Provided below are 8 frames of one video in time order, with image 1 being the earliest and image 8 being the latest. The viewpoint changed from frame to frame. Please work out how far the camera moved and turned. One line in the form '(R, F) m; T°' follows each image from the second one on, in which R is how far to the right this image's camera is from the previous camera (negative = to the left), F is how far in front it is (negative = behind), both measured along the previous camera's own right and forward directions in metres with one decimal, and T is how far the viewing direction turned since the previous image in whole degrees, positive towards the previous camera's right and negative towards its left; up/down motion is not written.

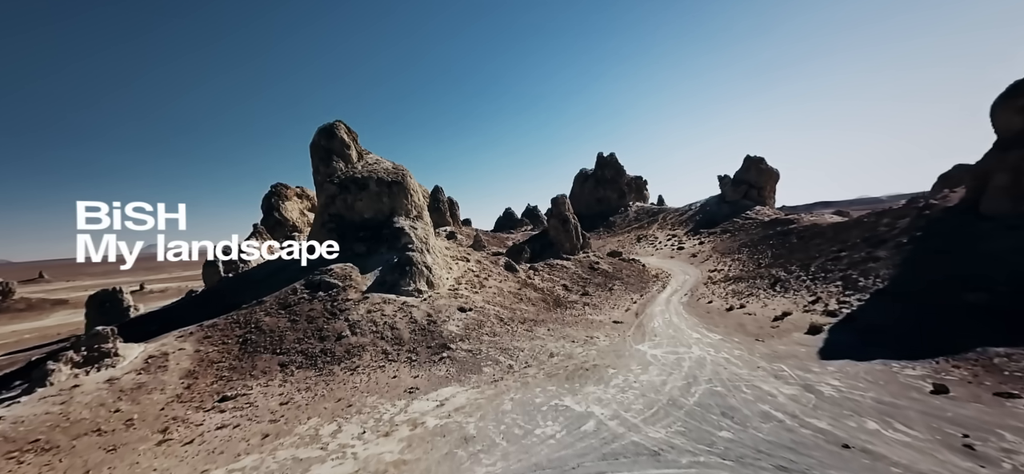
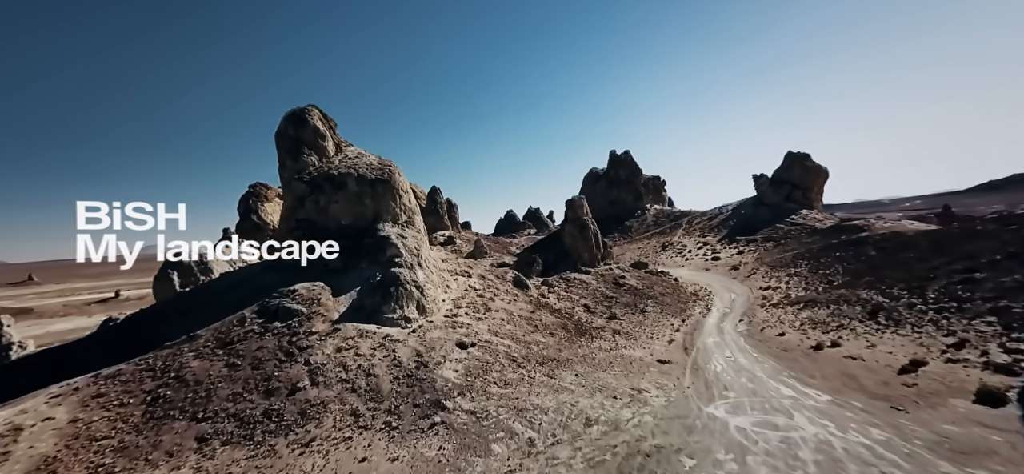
(-0.9, +7.1) m; 0°
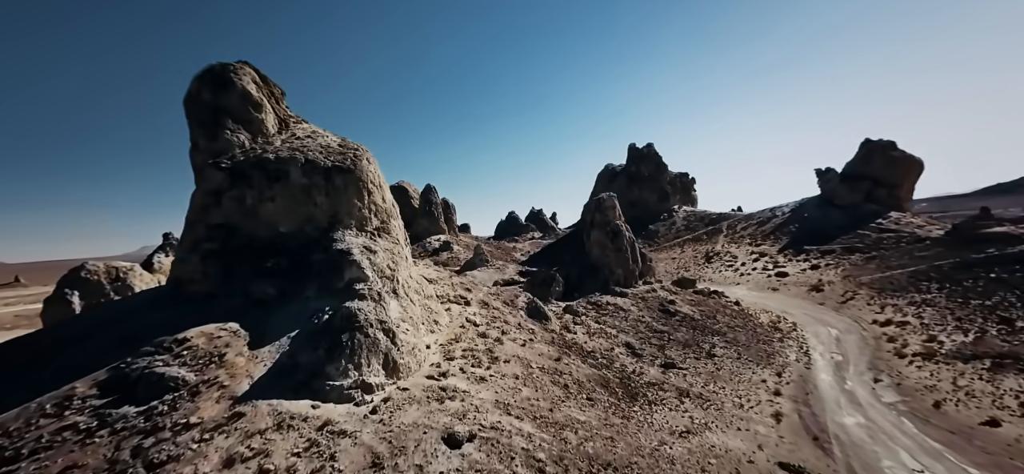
(-0.9, +9.7) m; 0°
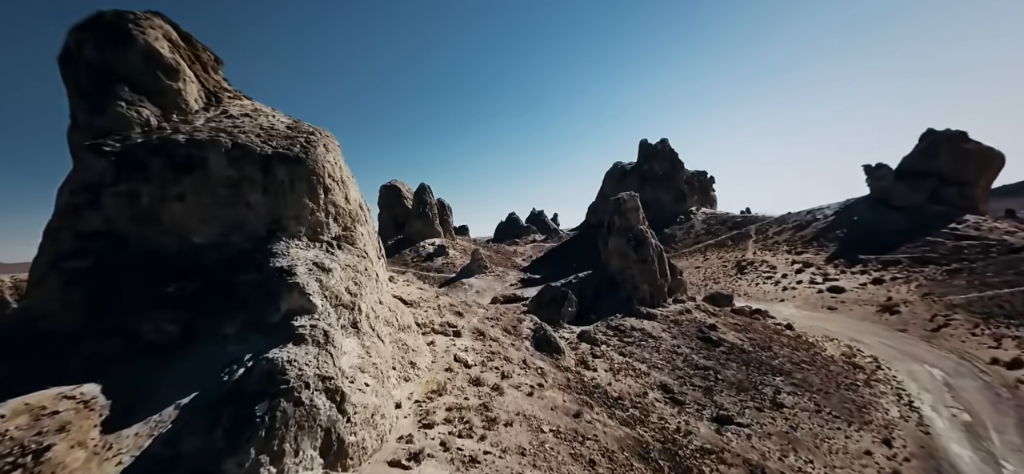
(-0.2, +5.9) m; 0°
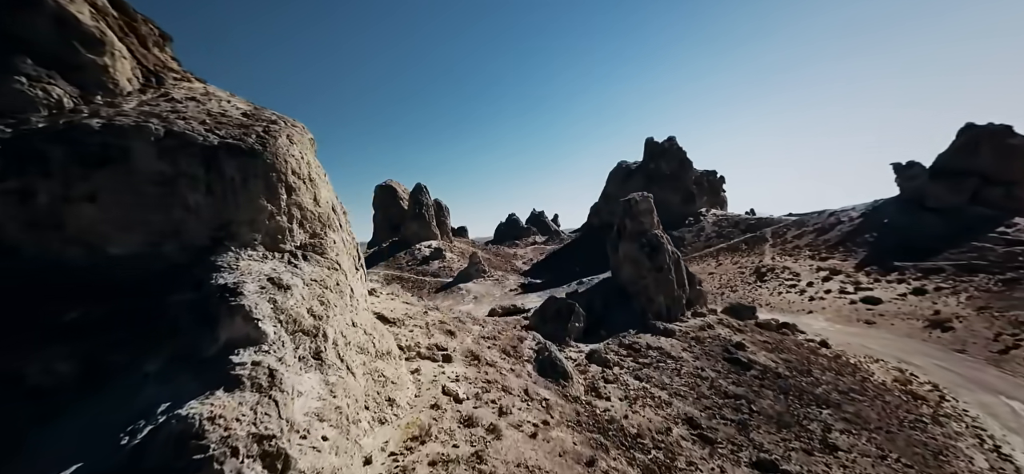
(0.0, +3.0) m; 0°
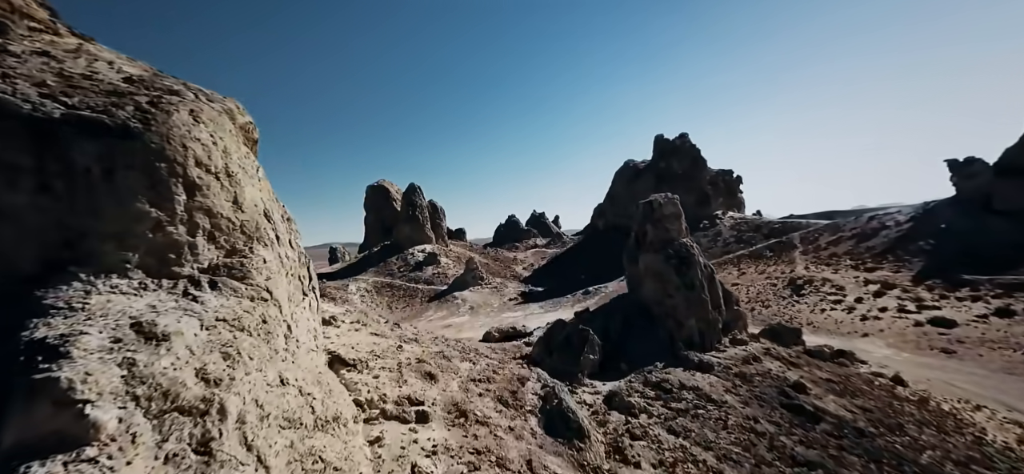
(0.0, +4.6) m; 0°
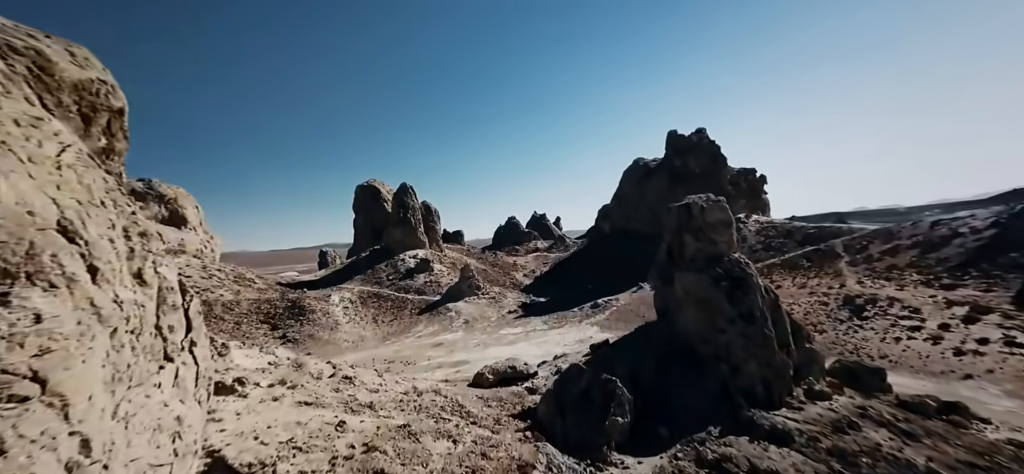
(+0.1, +5.5) m; 0°
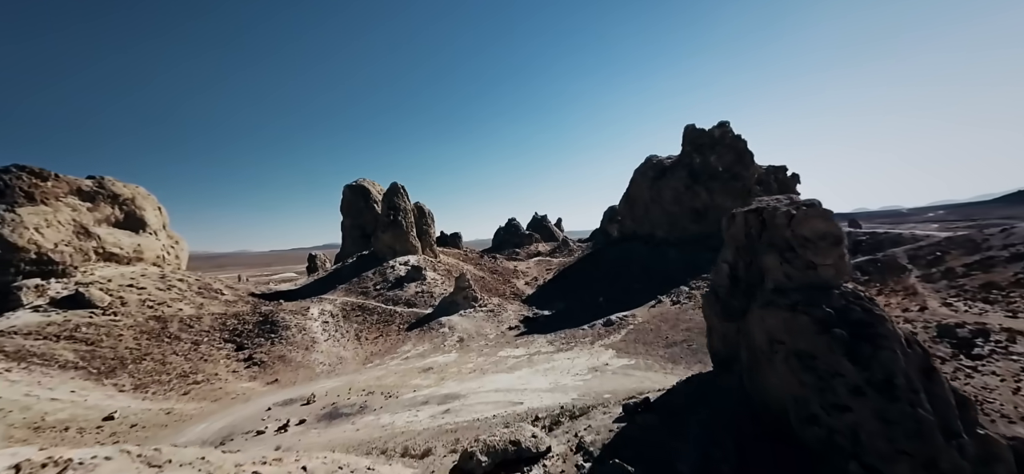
(-0.1, +5.9) m; 0°
